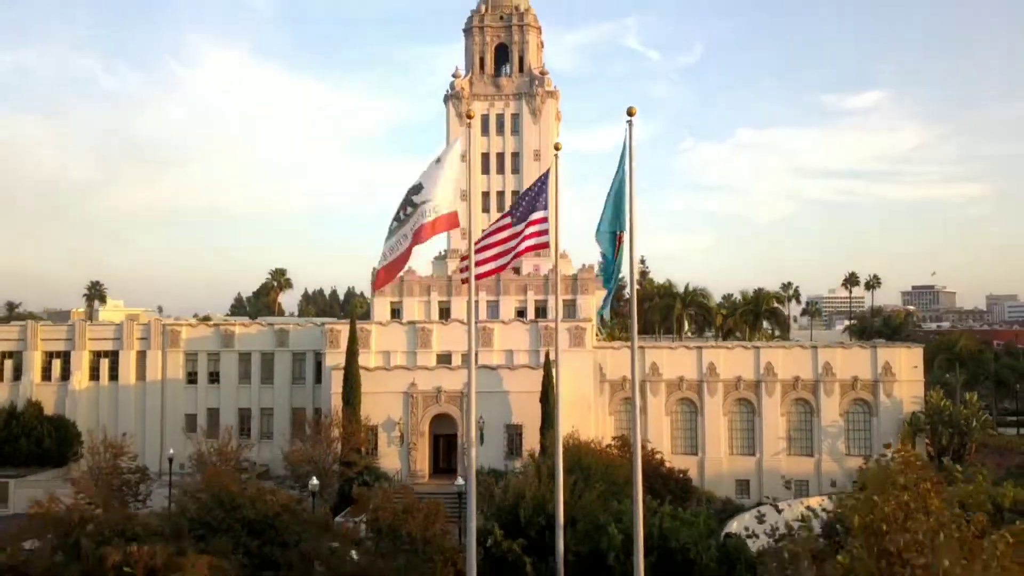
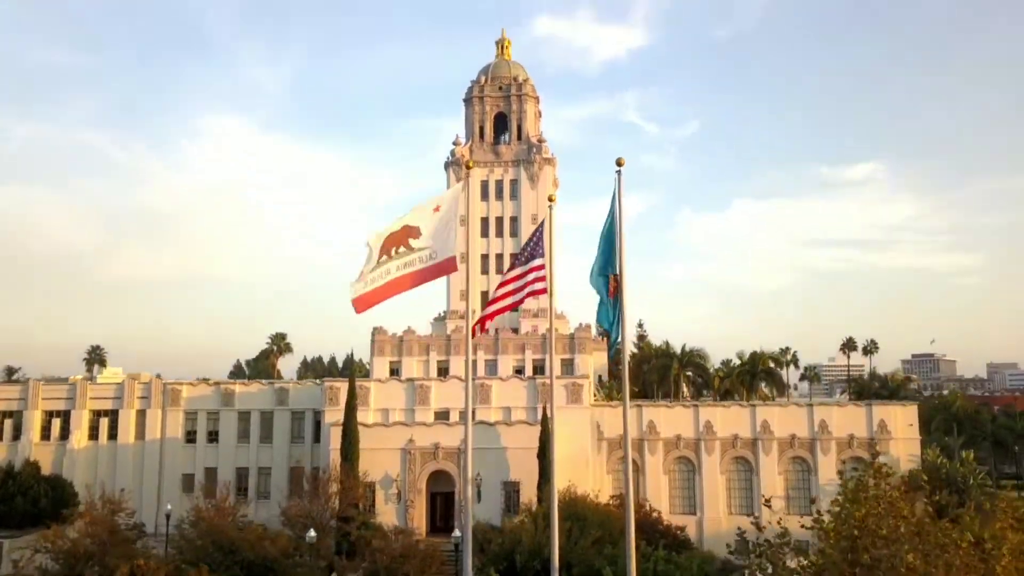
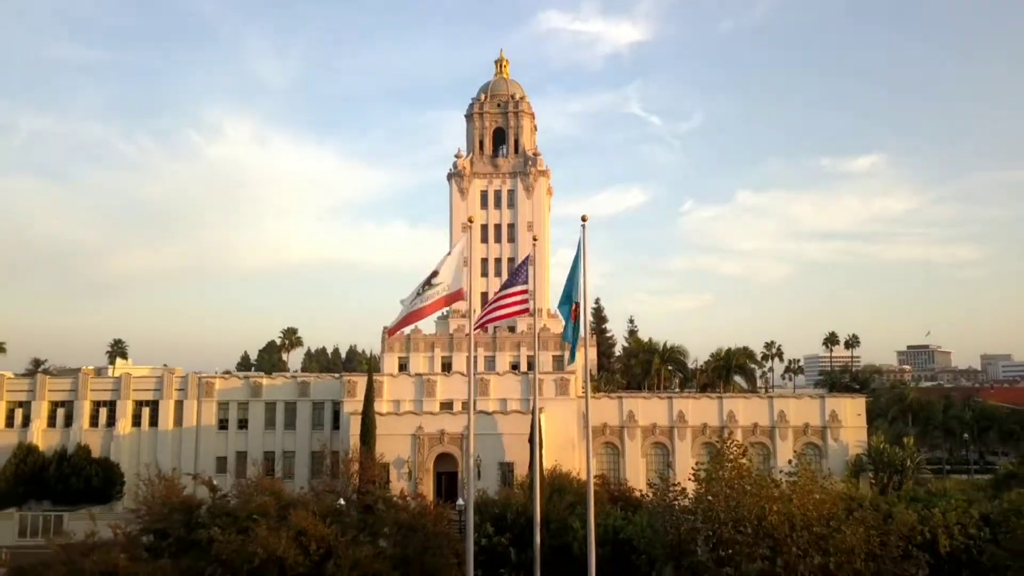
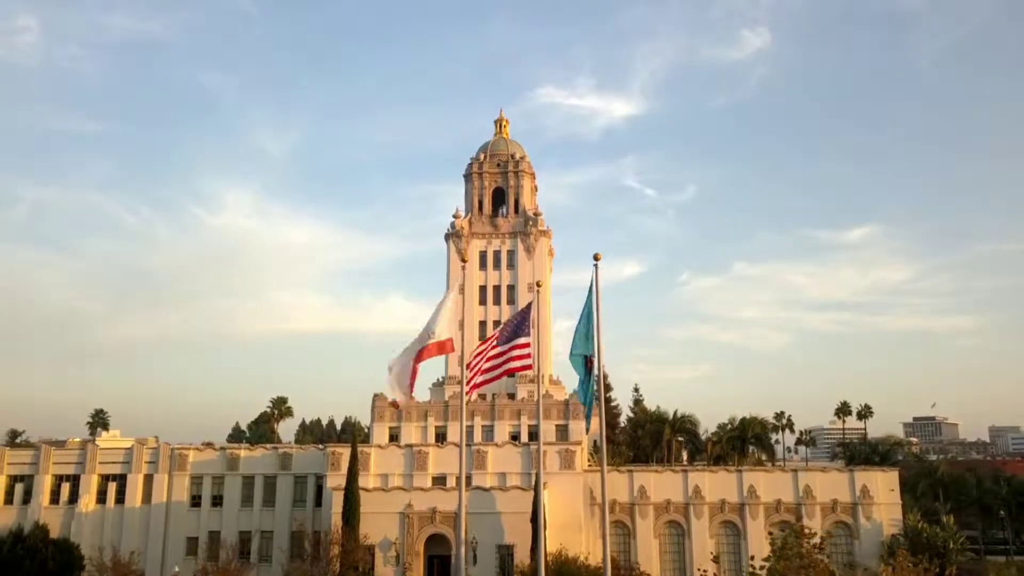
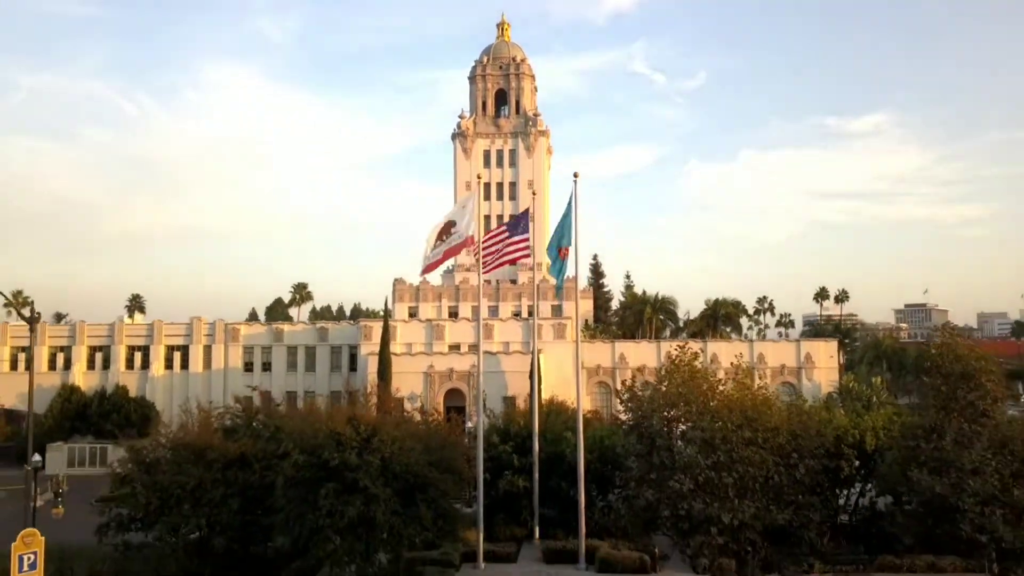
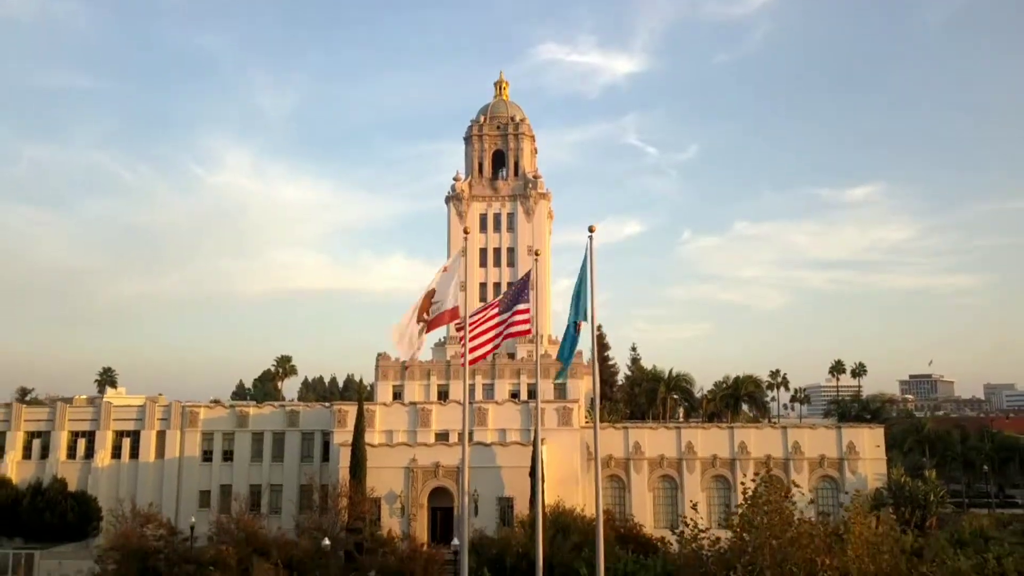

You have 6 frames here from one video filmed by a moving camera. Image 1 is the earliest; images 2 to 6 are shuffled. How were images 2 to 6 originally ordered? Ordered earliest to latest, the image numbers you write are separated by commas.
2, 4, 6, 3, 5
